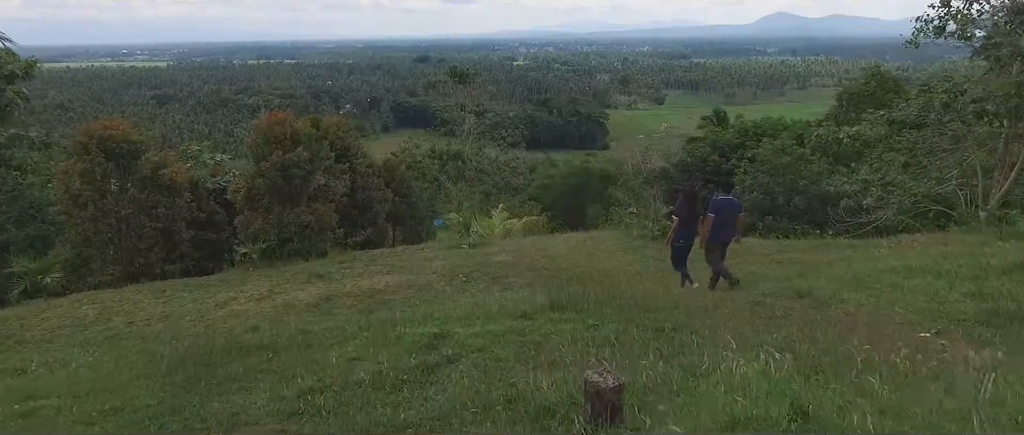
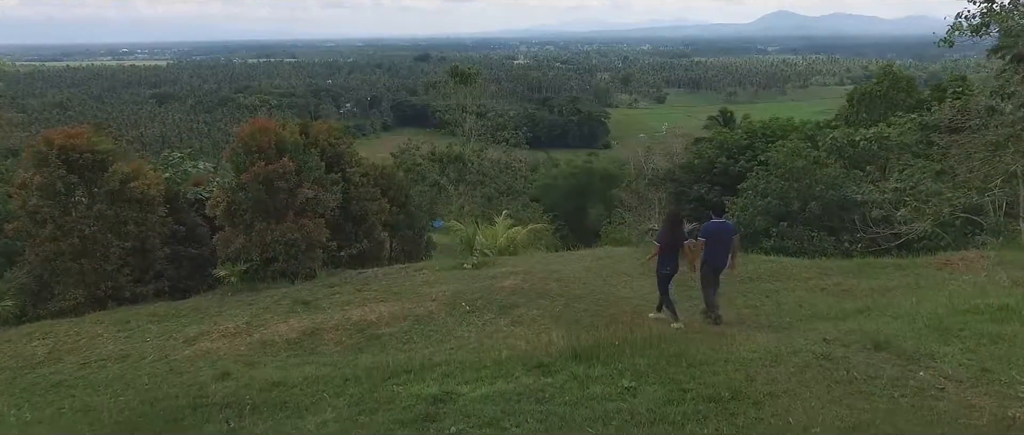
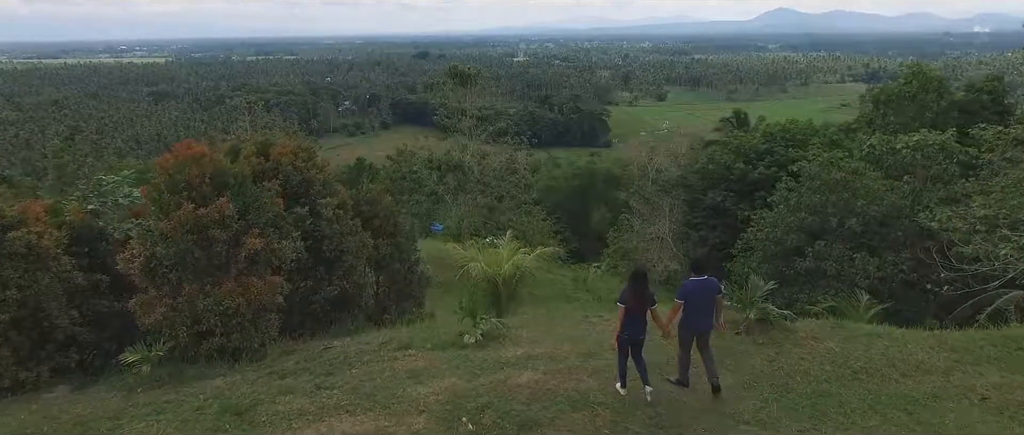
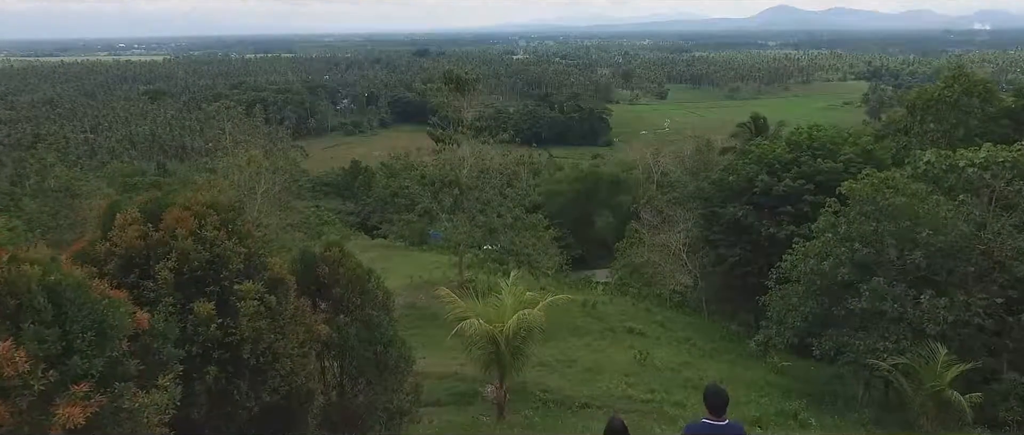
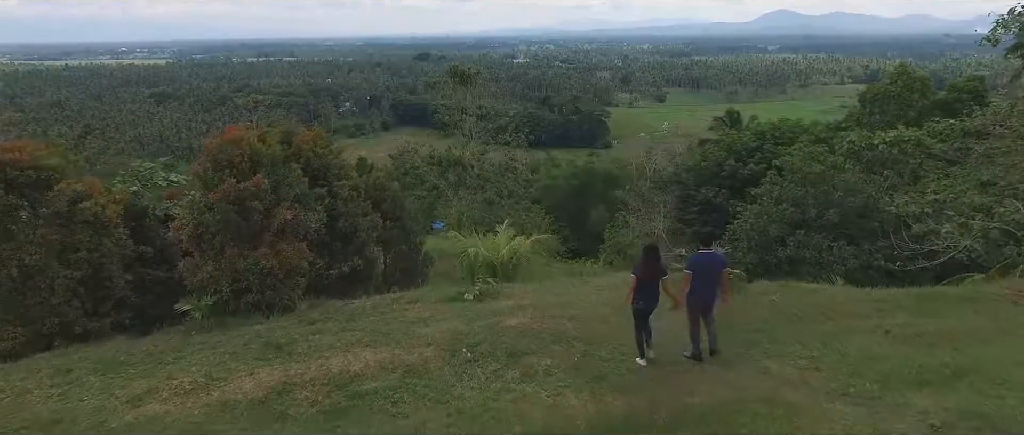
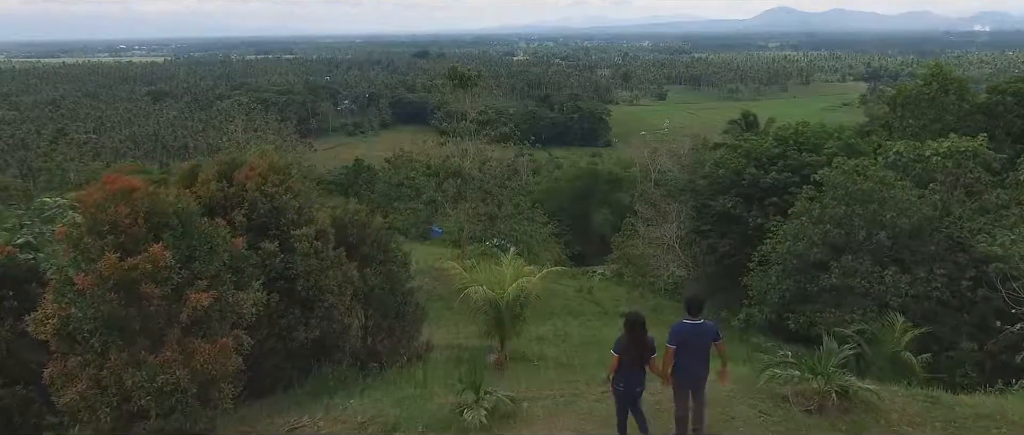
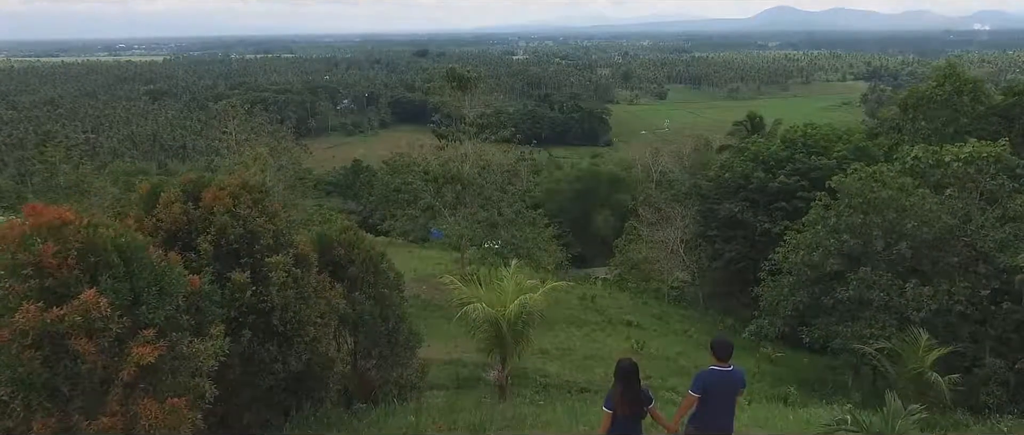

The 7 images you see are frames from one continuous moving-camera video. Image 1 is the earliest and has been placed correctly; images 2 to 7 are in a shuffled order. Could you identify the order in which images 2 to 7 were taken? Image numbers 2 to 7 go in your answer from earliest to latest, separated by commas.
2, 5, 3, 6, 7, 4
